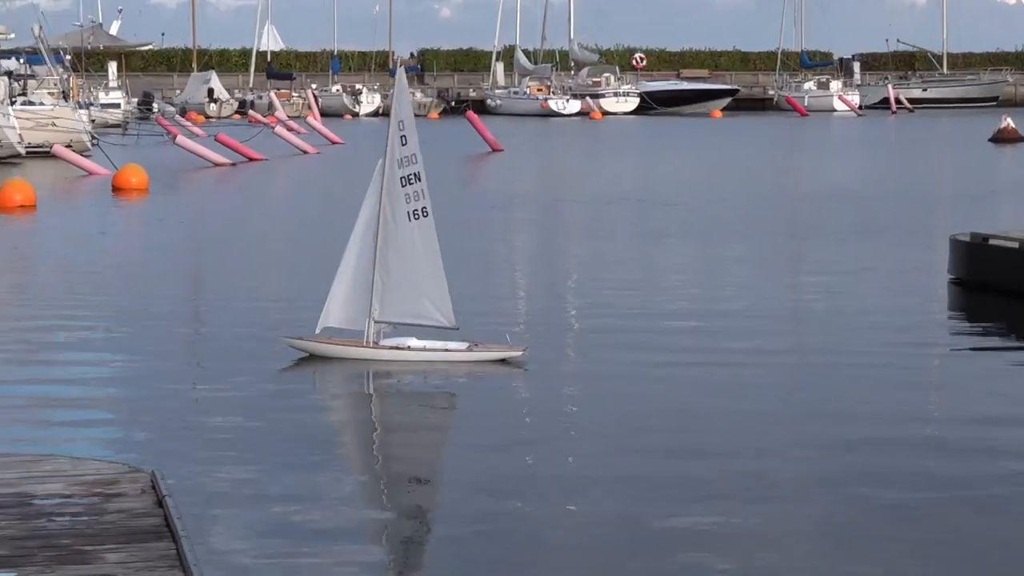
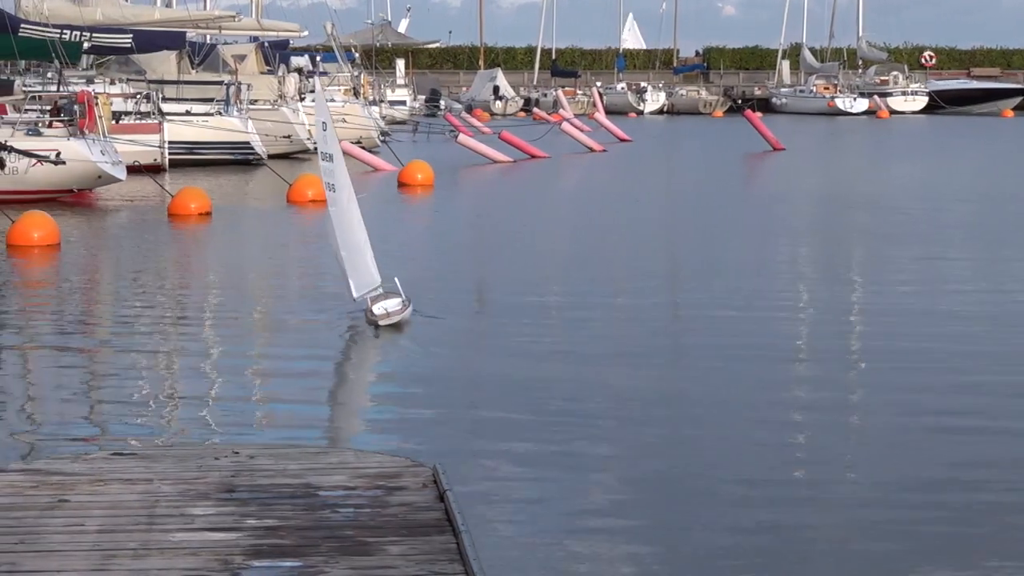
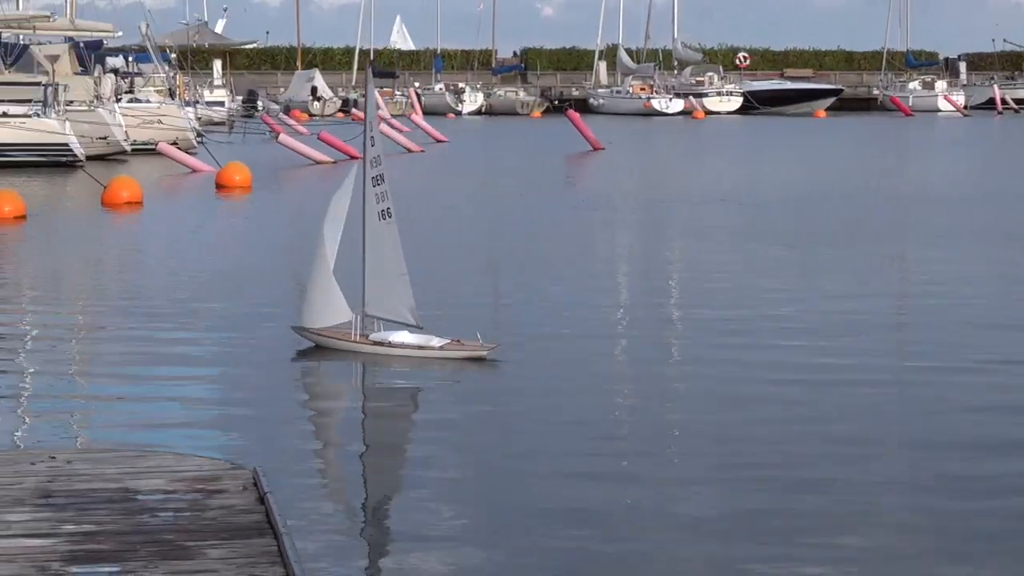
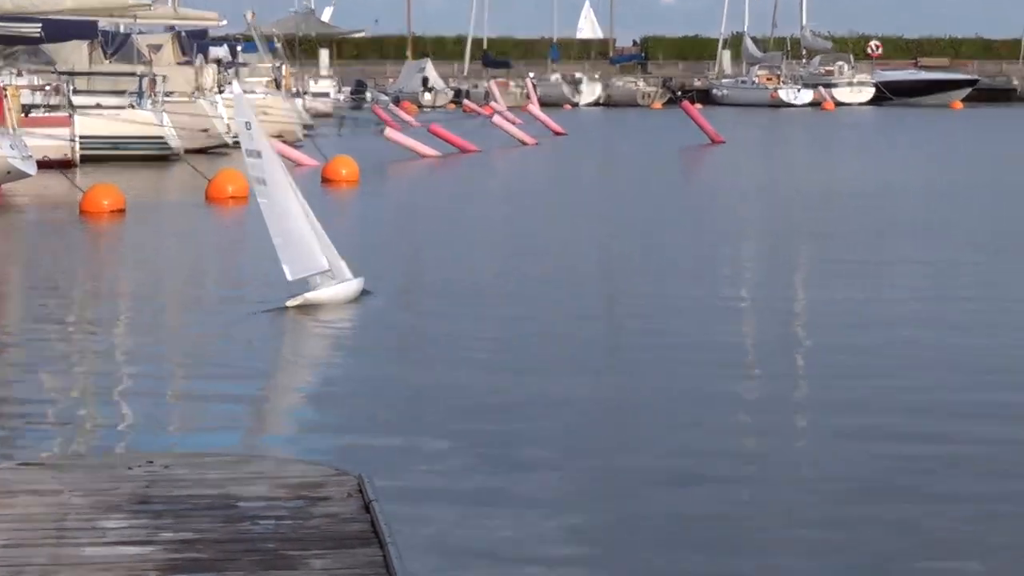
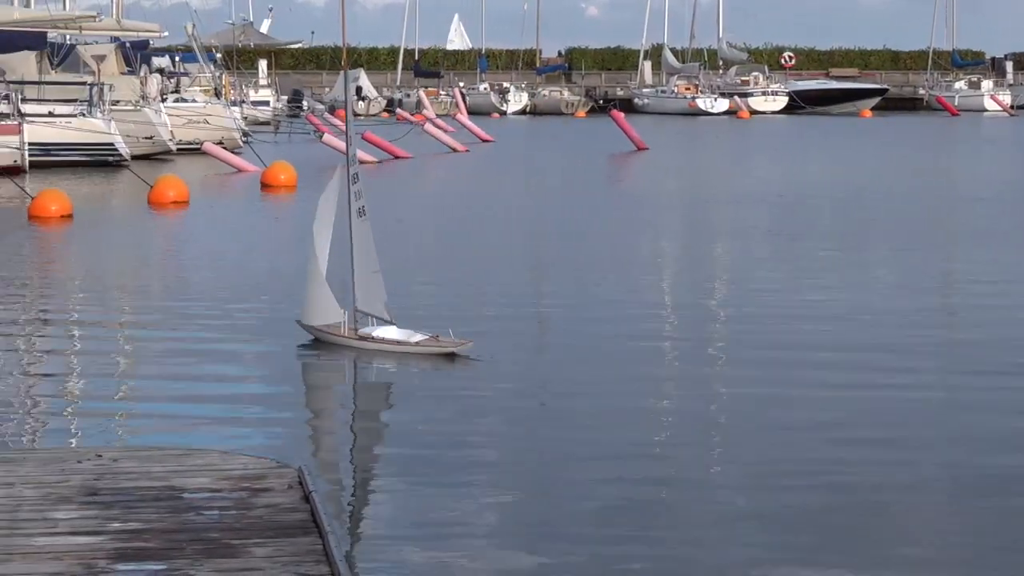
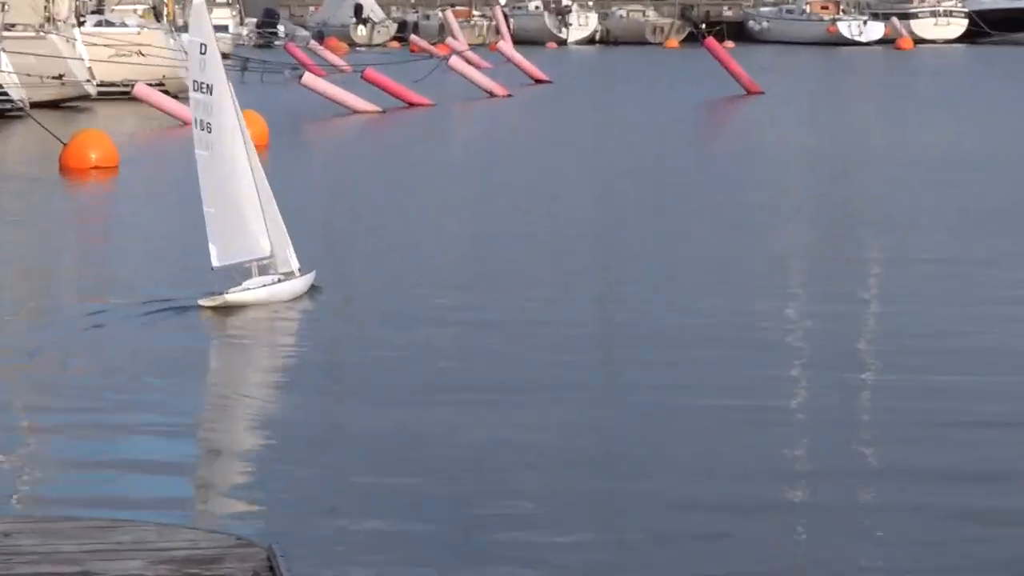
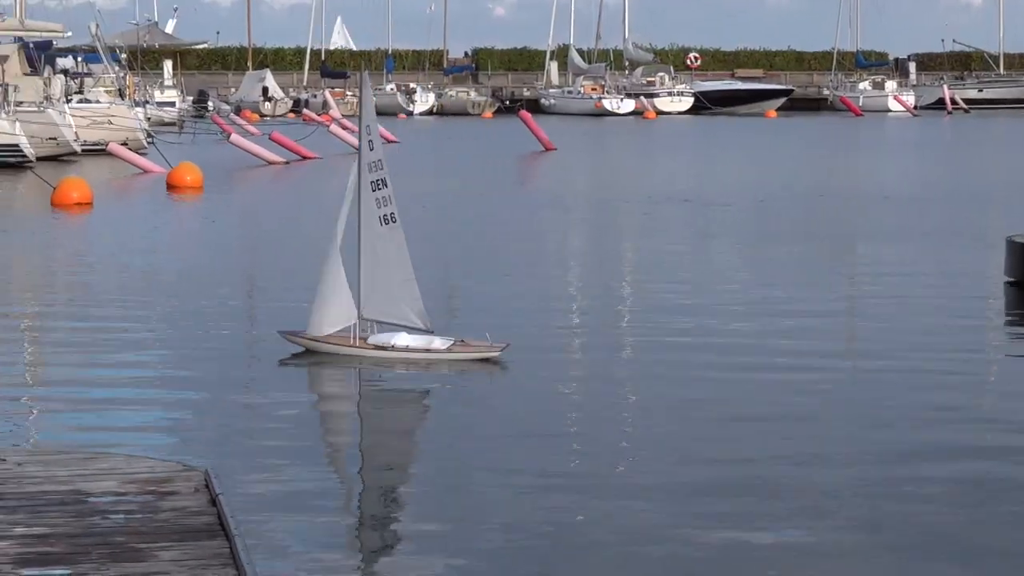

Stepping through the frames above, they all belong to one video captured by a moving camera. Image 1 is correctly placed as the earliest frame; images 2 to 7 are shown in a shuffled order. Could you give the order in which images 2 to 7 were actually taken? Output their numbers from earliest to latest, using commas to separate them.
7, 3, 5, 2, 4, 6
